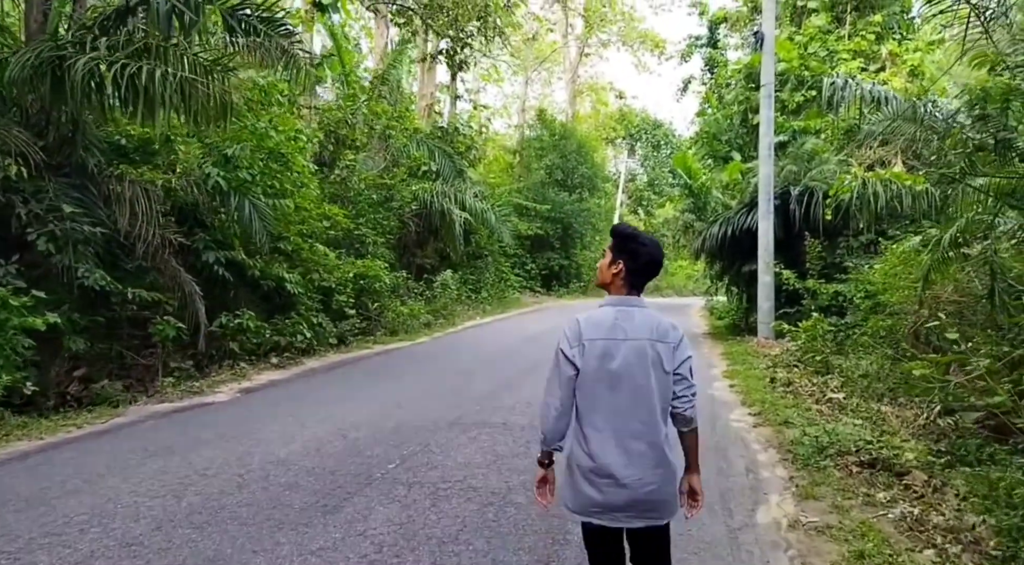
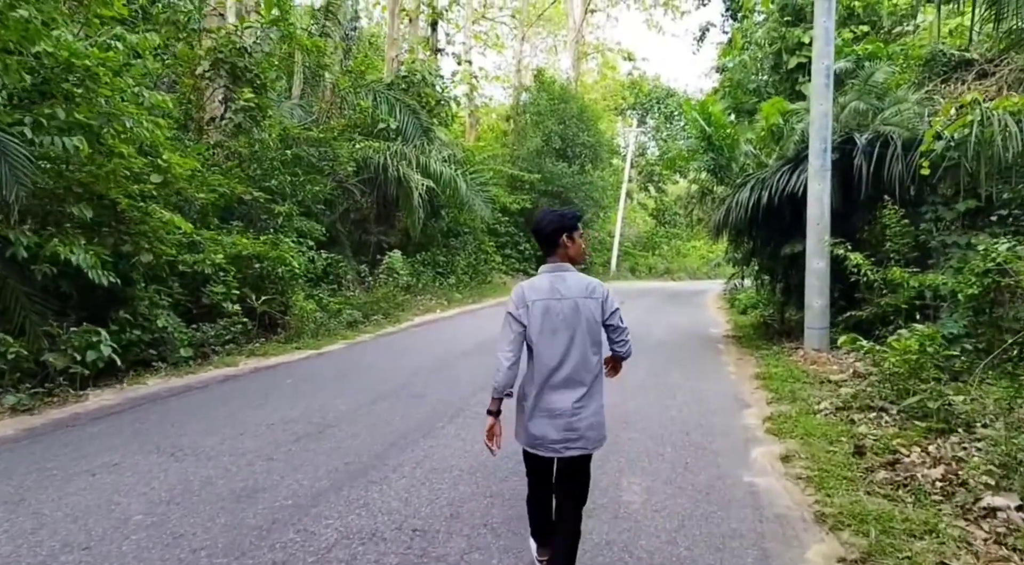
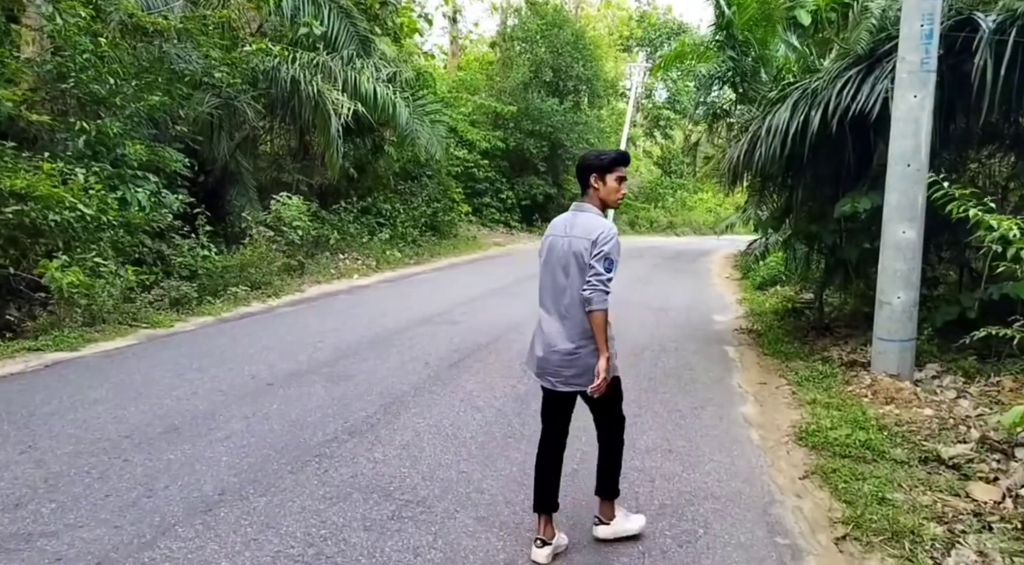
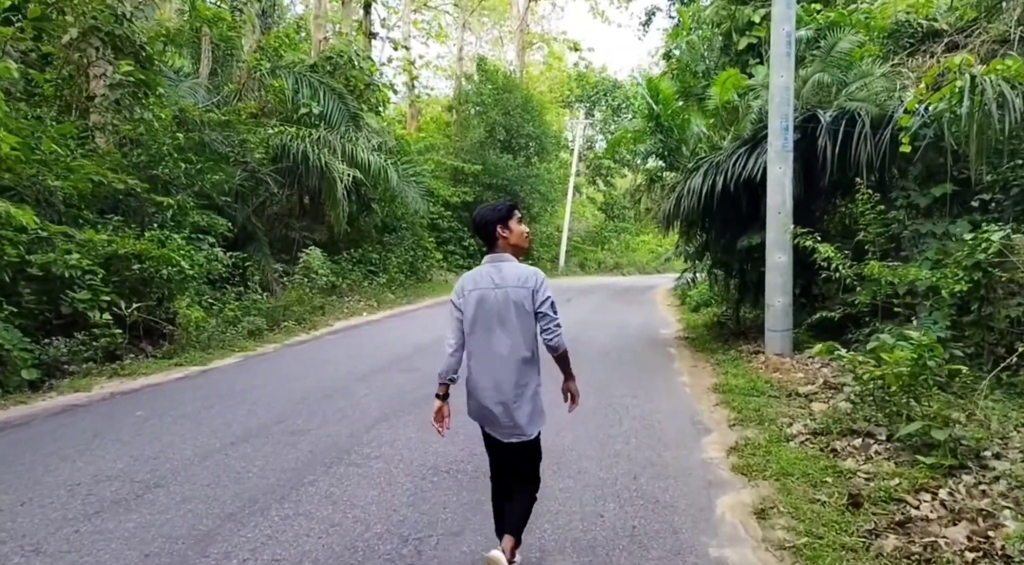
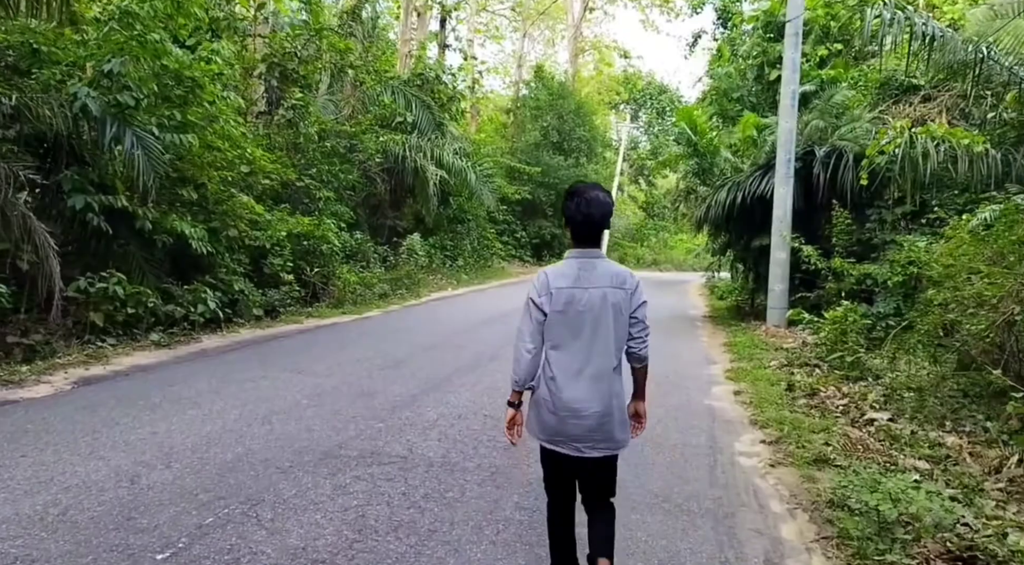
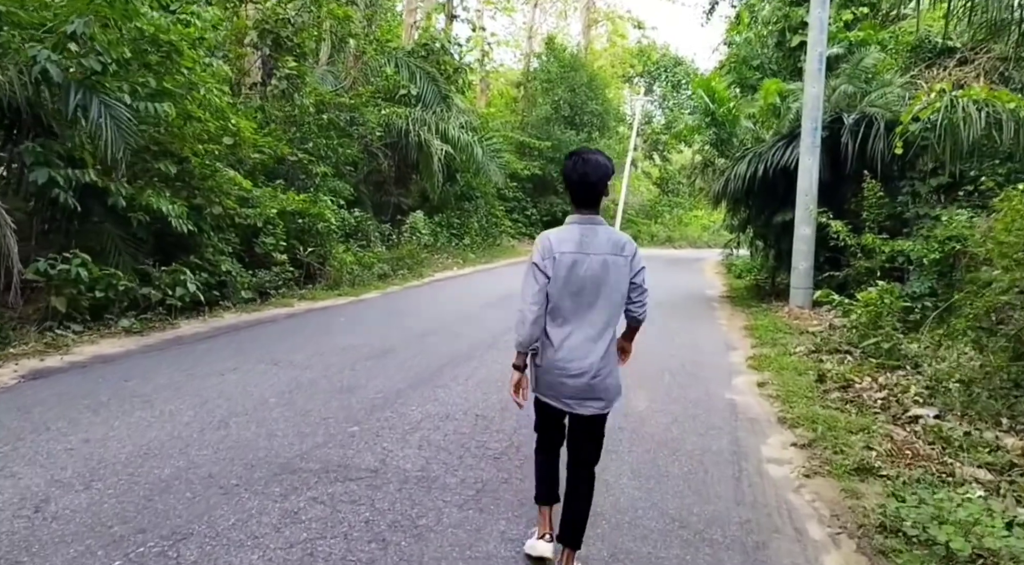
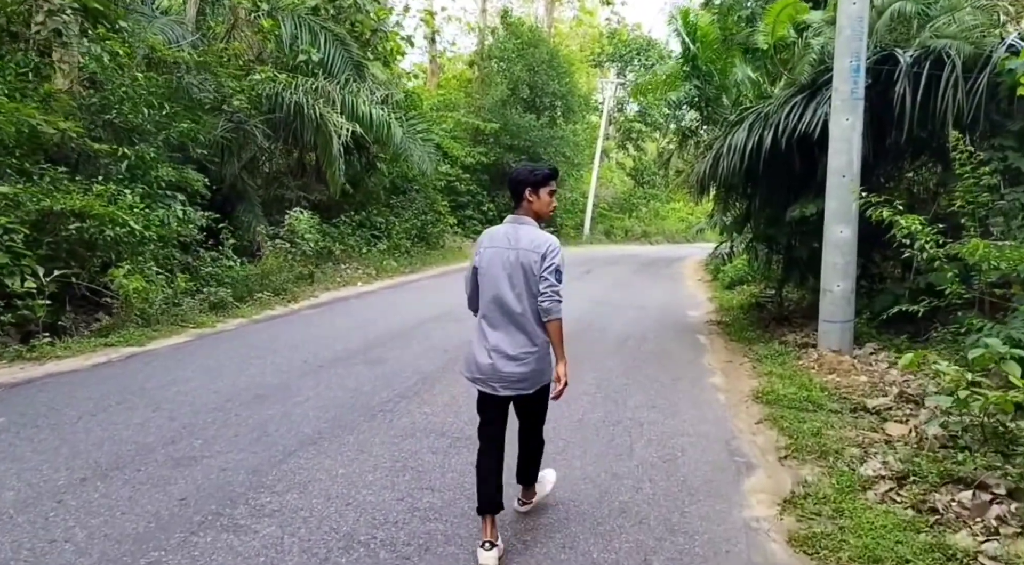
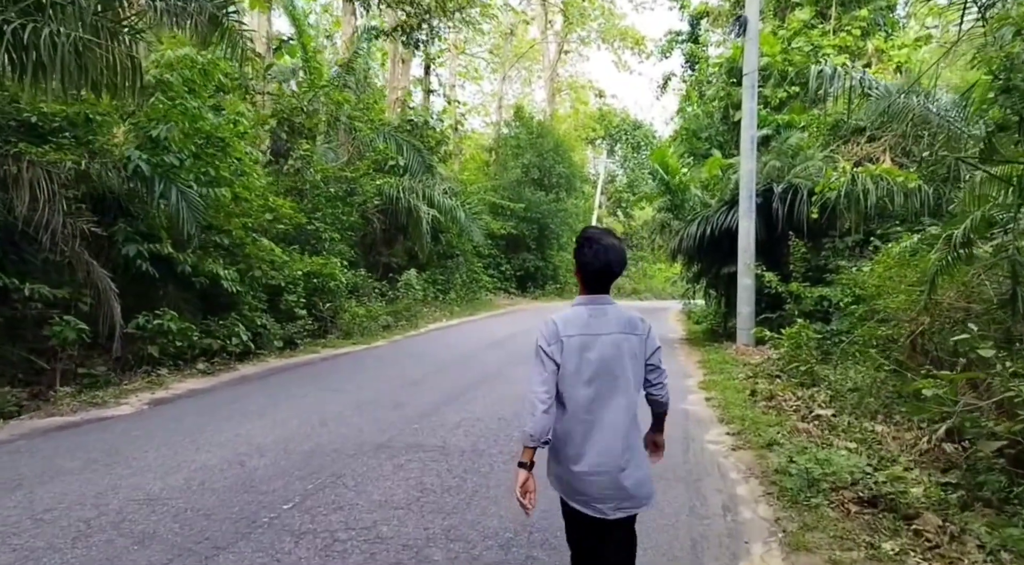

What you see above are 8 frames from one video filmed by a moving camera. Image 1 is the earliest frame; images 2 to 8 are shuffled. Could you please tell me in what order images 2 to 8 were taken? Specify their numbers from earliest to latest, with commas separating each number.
8, 5, 6, 2, 4, 7, 3
